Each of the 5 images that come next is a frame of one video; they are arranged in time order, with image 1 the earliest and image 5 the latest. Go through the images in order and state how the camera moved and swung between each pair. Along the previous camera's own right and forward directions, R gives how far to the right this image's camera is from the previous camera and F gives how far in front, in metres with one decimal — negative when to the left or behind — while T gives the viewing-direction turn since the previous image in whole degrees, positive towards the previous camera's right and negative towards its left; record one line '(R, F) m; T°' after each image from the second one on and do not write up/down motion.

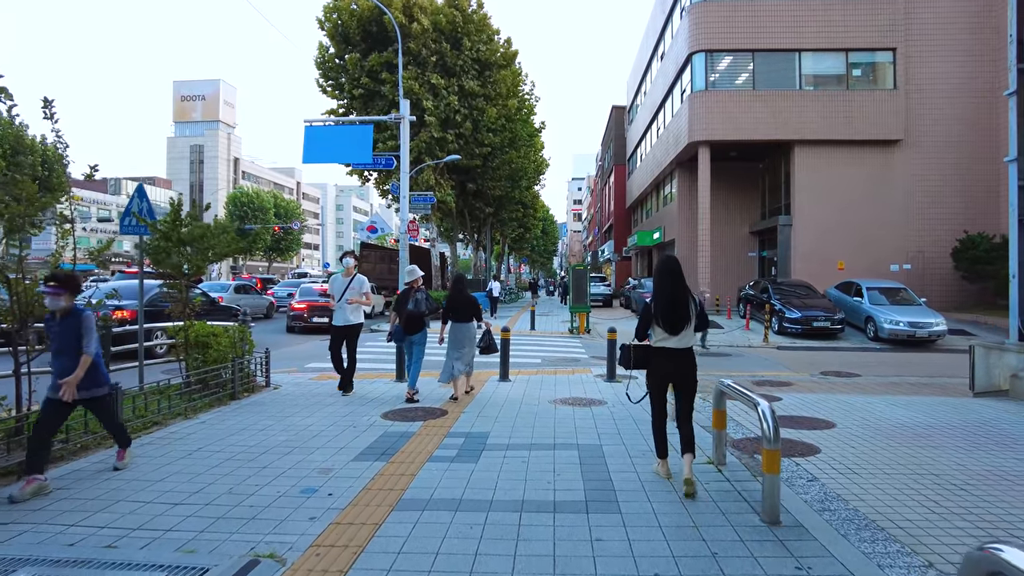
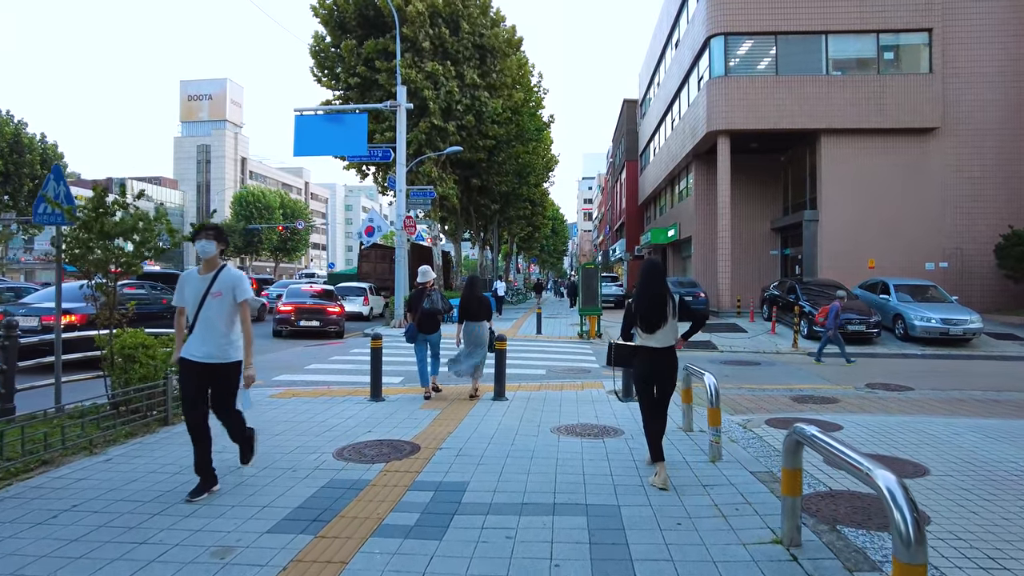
(+0.2, +1.6) m; -1°
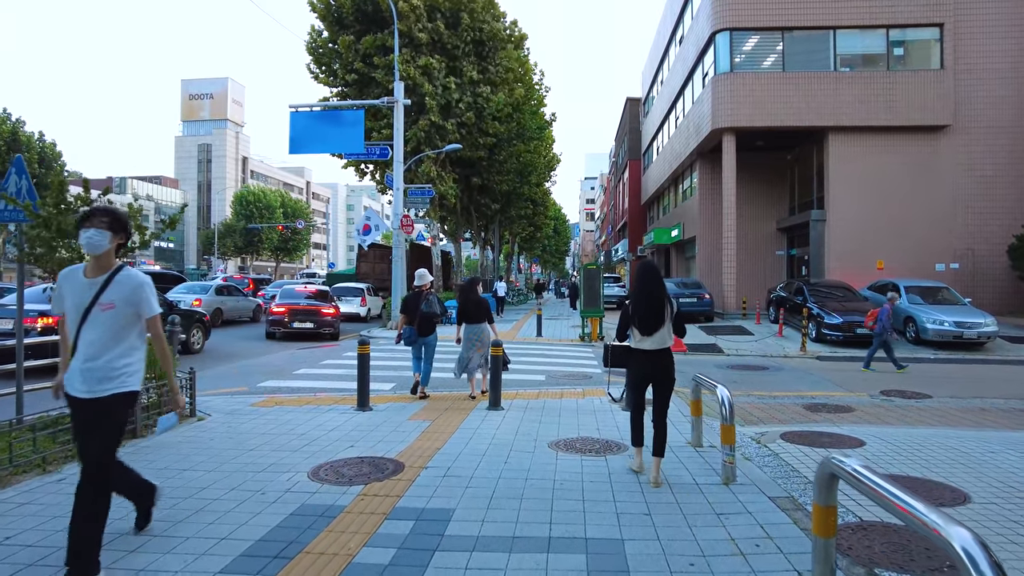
(+0.1, +0.5) m; 0°
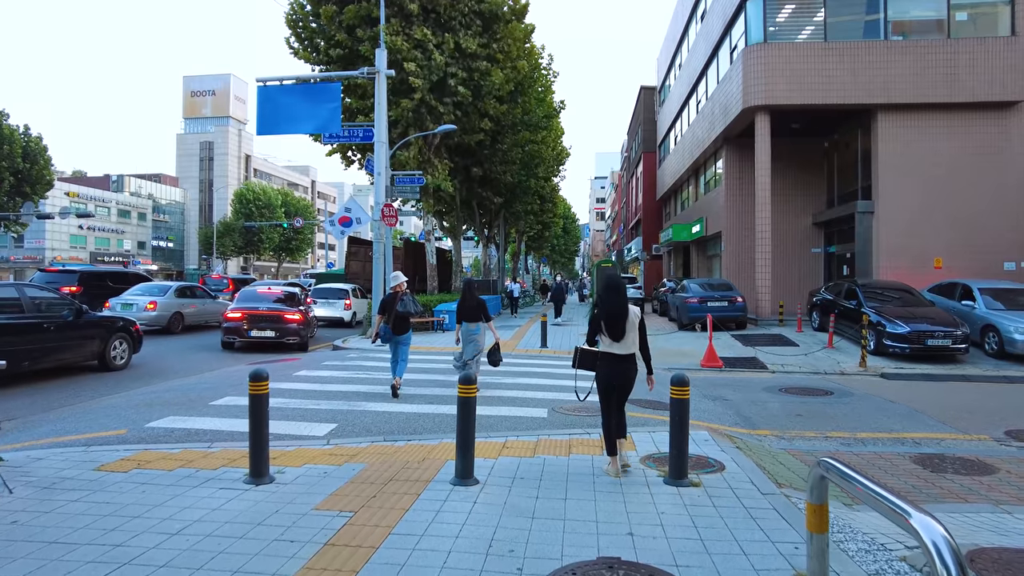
(+0.2, +2.8) m; -1°
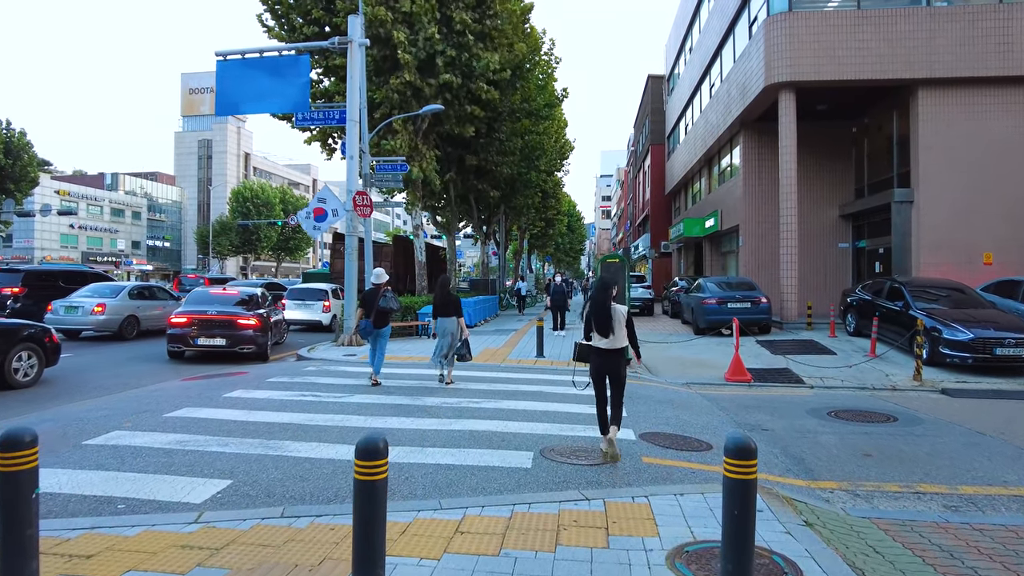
(+0.3, +2.1) m; 0°
